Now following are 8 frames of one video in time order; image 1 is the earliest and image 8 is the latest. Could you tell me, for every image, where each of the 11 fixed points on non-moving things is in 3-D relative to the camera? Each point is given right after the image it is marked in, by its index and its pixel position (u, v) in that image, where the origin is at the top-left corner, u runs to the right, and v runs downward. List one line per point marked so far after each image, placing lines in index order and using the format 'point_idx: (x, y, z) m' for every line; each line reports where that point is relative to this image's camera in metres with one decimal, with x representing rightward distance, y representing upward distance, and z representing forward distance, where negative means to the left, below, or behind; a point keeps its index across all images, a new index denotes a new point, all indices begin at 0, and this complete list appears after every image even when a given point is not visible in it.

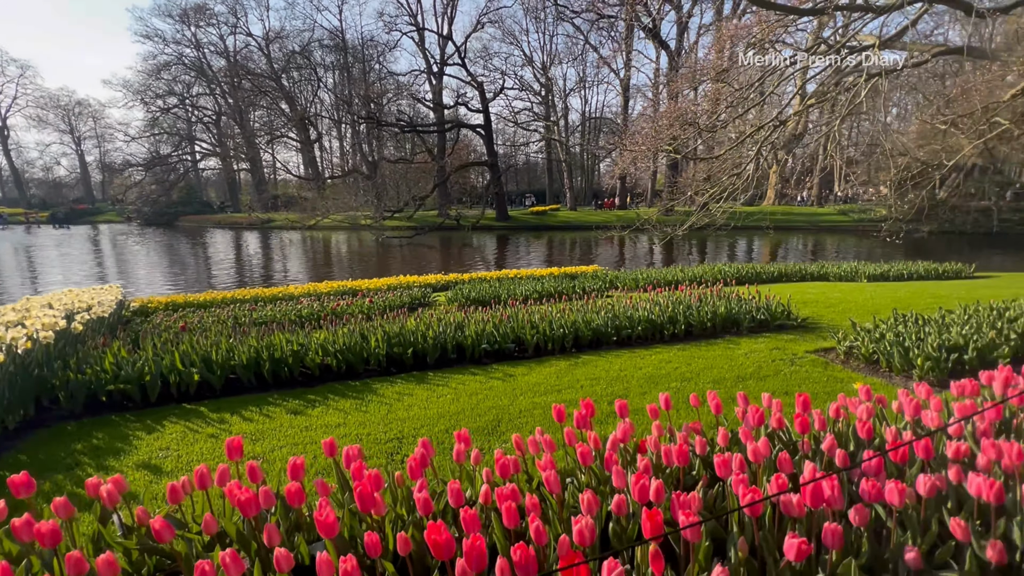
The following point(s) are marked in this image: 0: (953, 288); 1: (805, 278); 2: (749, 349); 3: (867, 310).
0: (+7.6, 0.0, +8.1) m
1: (+7.1, +0.3, +11.4) m
2: (+2.4, -0.6, +4.8) m
3: (+4.6, -0.3, +6.2) m
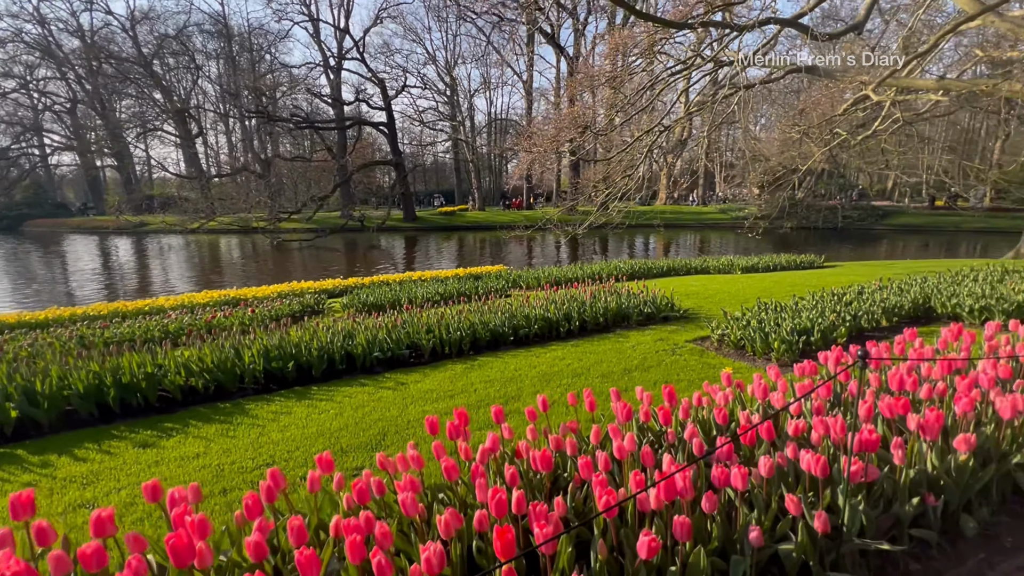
0: (+5.8, +0.2, +9.3) m
1: (+4.7, +0.4, +12.4) m
2: (+1.3, -0.6, +5.1) m
3: (+3.2, -0.2, +6.8) m
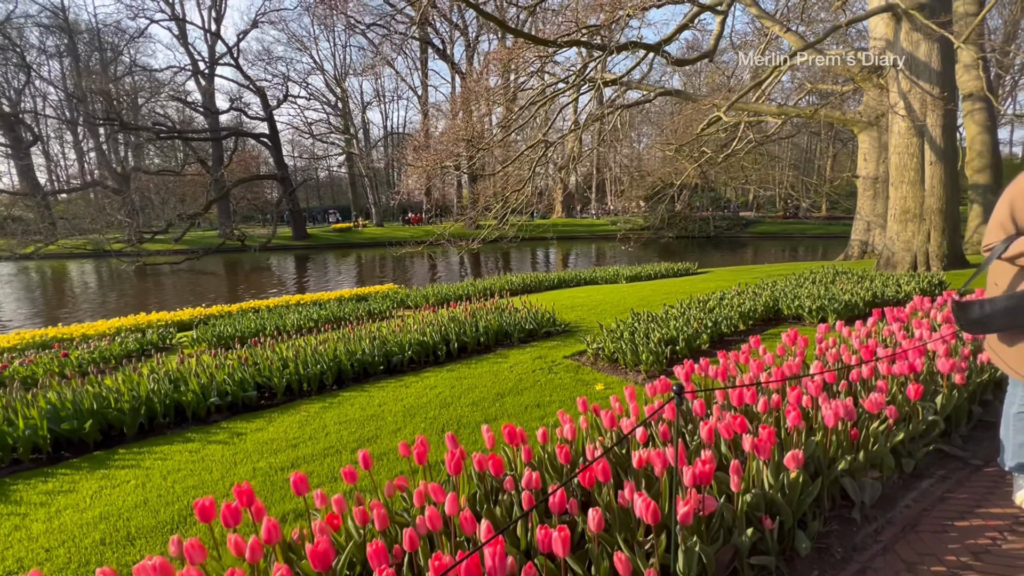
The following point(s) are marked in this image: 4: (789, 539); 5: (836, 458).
0: (+3.6, +0.1, +9.9) m
1: (+1.9, +0.2, +12.7) m
2: (0.0, -0.8, +4.9) m
3: (+1.5, -0.3, +7.0) m
4: (+1.1, -1.0, +1.9) m
5: (+1.5, -0.8, +2.2) m
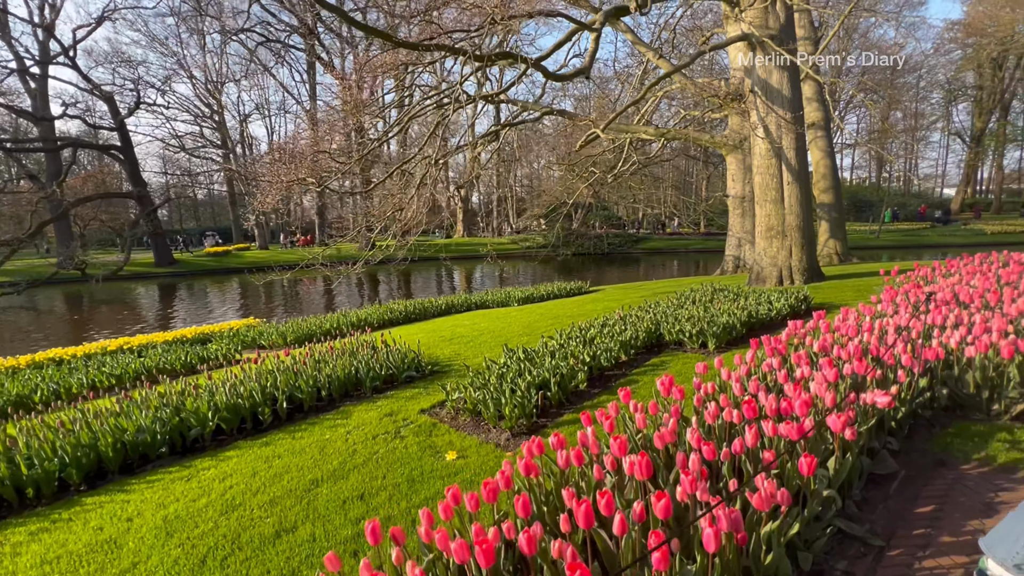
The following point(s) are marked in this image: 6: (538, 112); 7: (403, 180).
0: (+1.2, -0.3, +9.5) m
1: (-1.0, -0.5, +12.0) m
2: (-1.3, -1.1, +3.9) m
3: (-0.3, -0.7, +6.2) m
4: (+0.4, -1.2, +1.1) m
5: (+0.7, -1.0, +1.5) m
6: (+0.6, +4.7, +12.5) m
7: (-2.3, +2.3, +10.0) m
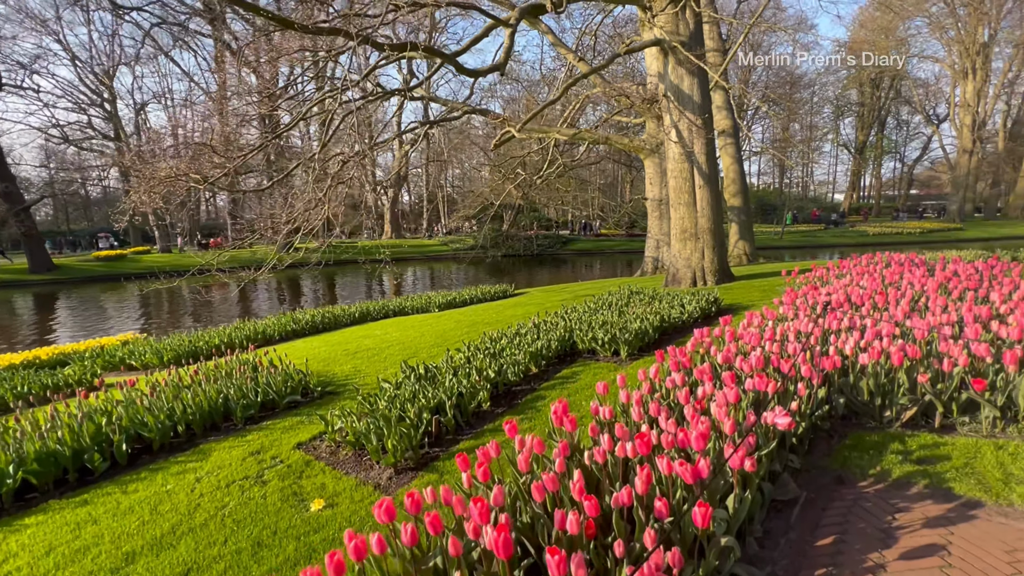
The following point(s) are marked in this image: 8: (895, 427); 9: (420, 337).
0: (-0.4, -0.4, +9.2) m
1: (-2.9, -0.6, +11.3) m
2: (-2.1, -1.2, +3.3) m
3: (-1.4, -0.8, +5.7) m
4: (-0.1, -1.3, +0.8) m
5: (+0.2, -1.1, +1.2) m
6: (-1.4, +4.6, +12.0) m
7: (-4.0, +2.1, +9.2) m
8: (+2.4, -0.9, +3.0) m
9: (-1.4, -0.7, +7.0) m
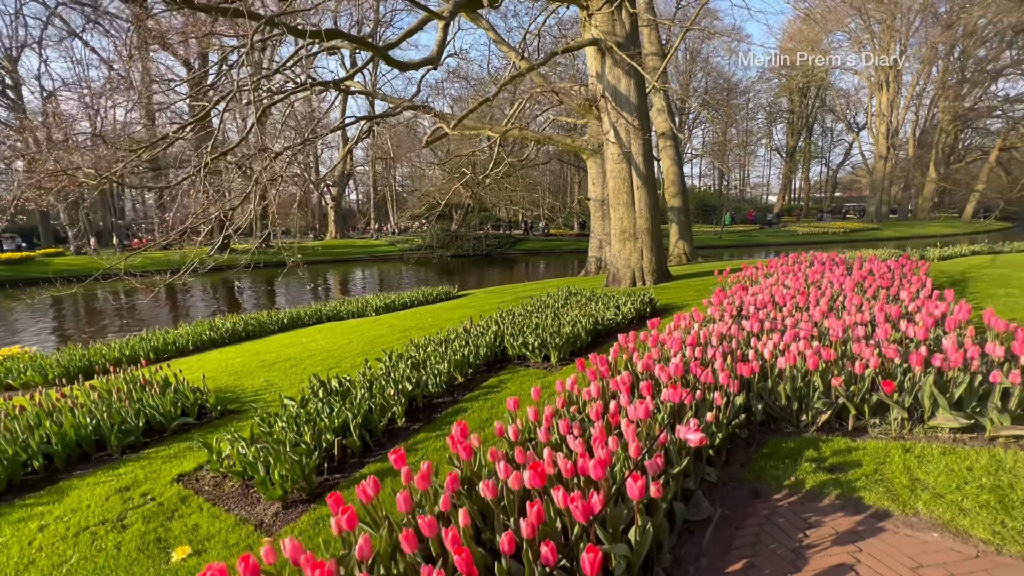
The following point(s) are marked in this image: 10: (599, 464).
0: (-1.5, -0.5, +8.8) m
1: (-4.3, -0.7, +10.7) m
2: (-2.6, -1.3, +2.8) m
3: (-2.2, -0.9, +5.3) m
4: (-0.4, -1.3, +0.5) m
5: (-0.2, -1.1, +1.0) m
6: (-2.9, +4.5, +11.5) m
7: (-5.2, +2.1, +8.5) m
8: (+1.9, -0.9, +2.9) m
9: (-2.3, -0.8, +6.6) m
10: (+0.3, -0.6, +1.7) m
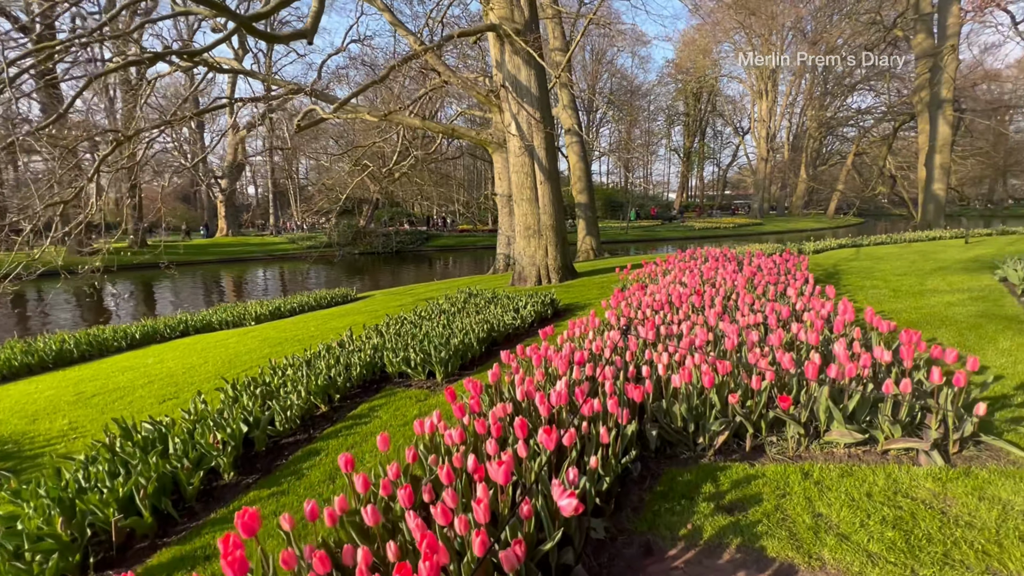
0: (-3.3, -0.6, +7.8) m
1: (-6.3, -0.8, +9.2) m
2: (-3.3, -1.5, +1.7) m
3: (-3.3, -1.0, +4.2) m
4: (-0.7, -1.4, -0.2) m
5: (-0.6, -1.2, +0.3) m
6: (-5.2, +4.4, +10.2) m
7: (-6.9, +1.9, +6.8) m
8: (+1.1, -0.9, +2.6) m
9: (-3.6, -0.9, +5.5) m
10: (-0.2, -0.7, +1.2) m
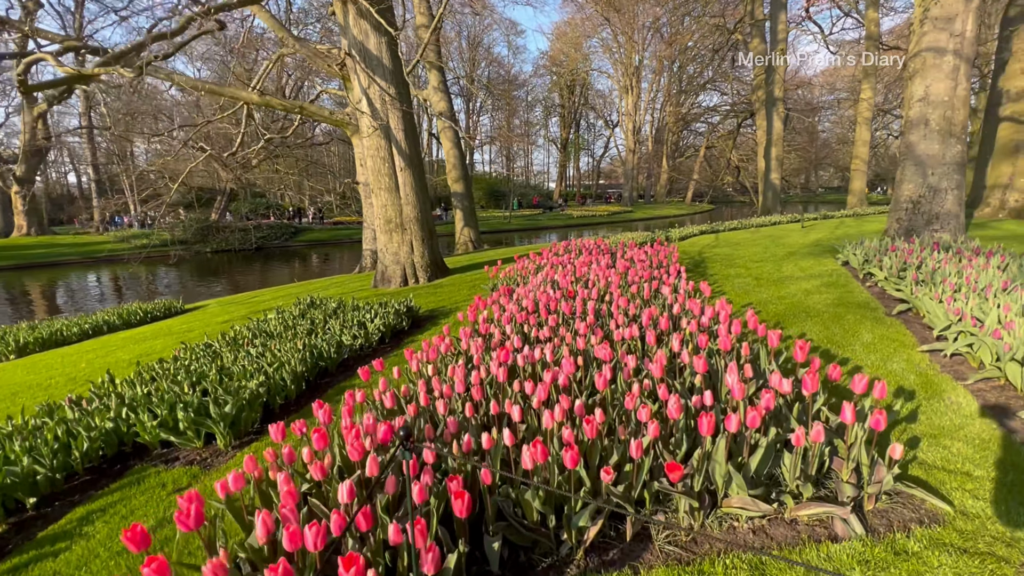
0: (-5.2, -0.8, +5.9) m
1: (-8.5, -1.2, +6.5) m
2: (-3.8, -1.8, -0.1) m
3: (-4.4, -1.3, +2.4) m
4: (-0.8, -1.7, -1.3) m
5: (-0.8, -1.4, -0.8) m
6: (-7.9, +4.1, +7.6) m
7: (-8.6, +1.4, +4.0) m
8: (+0.2, -1.0, +1.8) m
9: (-5.0, -1.2, +3.5) m
10: (-0.7, -0.9, +0.1) m
